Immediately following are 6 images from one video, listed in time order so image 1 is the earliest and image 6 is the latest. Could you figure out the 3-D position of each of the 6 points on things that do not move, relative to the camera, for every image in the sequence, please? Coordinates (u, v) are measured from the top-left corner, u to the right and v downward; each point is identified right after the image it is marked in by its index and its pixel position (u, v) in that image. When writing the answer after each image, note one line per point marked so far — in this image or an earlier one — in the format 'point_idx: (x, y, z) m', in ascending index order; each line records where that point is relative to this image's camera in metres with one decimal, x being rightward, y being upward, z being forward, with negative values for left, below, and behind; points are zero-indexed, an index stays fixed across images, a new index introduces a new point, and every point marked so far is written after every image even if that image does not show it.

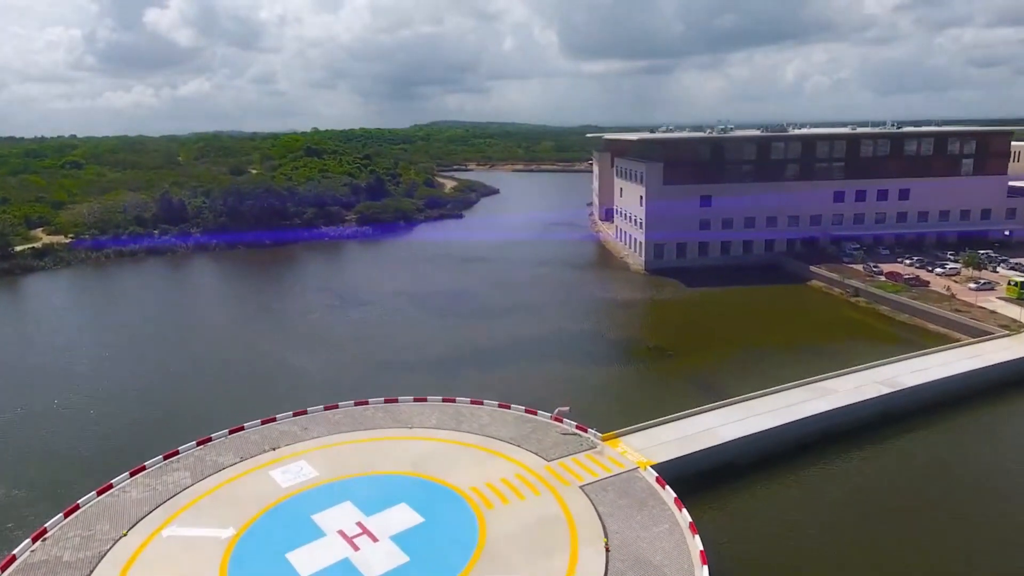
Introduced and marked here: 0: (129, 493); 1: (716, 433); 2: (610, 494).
0: (-9.7, -5.2, +16.6) m
1: (+6.0, -4.3, +19.2) m
2: (+2.4, -5.1, +16.1) m
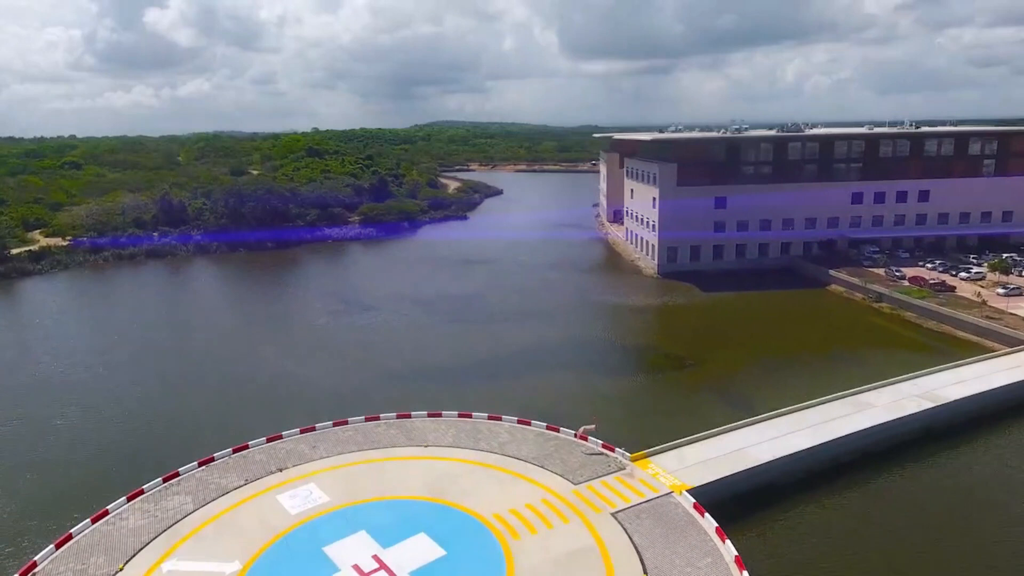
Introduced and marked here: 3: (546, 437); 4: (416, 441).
0: (-9.1, -5.5, +15.4) m
1: (+6.6, -4.6, +18.1) m
2: (+3.0, -5.3, +14.9) m
3: (+1.0, -4.3, +19.0) m
4: (-2.8, -4.4, +19.0) m
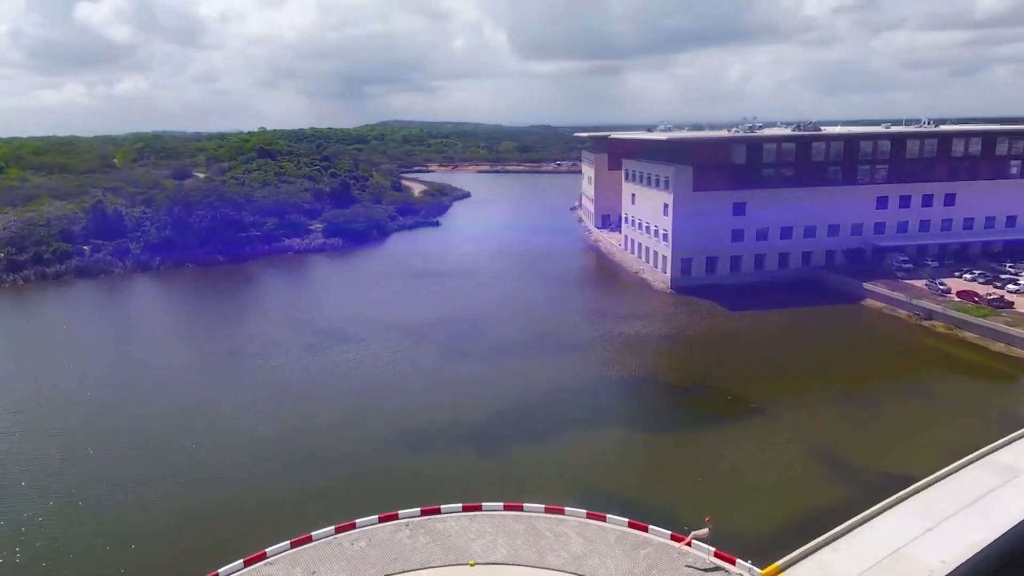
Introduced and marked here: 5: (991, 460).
0: (-7.2, -6.8, +9.7) m
1: (+8.3, -5.6, +13.5) m
2: (+4.9, -6.4, +10.1) m
3: (+2.6, -5.4, +14.0) m
4: (-1.2, -5.6, +13.7) m
5: (+12.8, -4.5, +17.4) m
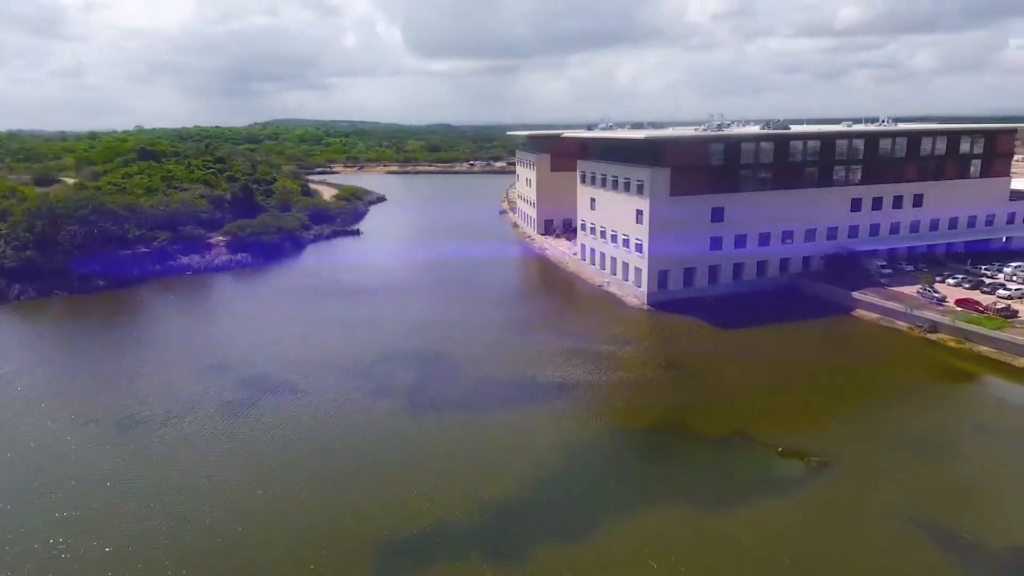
0: (-4.7, -8.1, +3.6) m
1: (+10.0, -6.4, +9.7) m
2: (+7.2, -7.4, +5.8) m
3: (+4.3, -6.5, +9.3) m
4: (+0.6, -6.8, +8.5) m
5: (+13.8, -5.2, +14.2) m
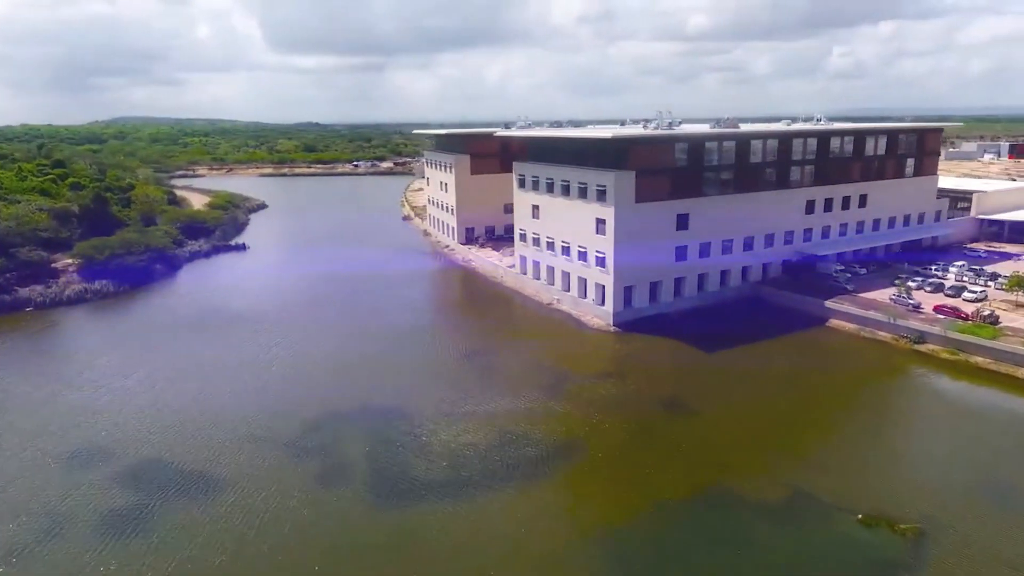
0: (-0.9, -9.5, -1.9) m
1: (+12.3, -7.1, +6.7) m
2: (+10.4, -8.2, +2.4) m
3: (+6.8, -7.4, +5.3) m
4: (+3.3, -7.9, +3.9) m
5: (+15.2, -5.7, +11.9) m
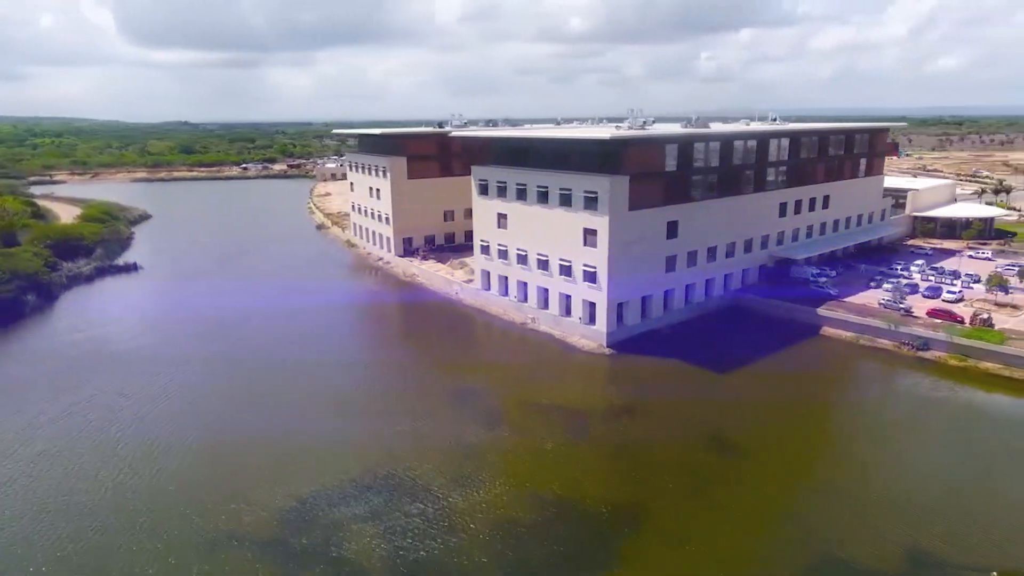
0: (+4.1, -10.3, -5.4) m
1: (+15.7, -7.4, +5.3) m
2: (+14.5, -8.6, +0.7) m
3: (+10.4, -8.0, +3.0) m
4: (+7.3, -8.6, +1.0) m
5: (+17.5, -5.9, +10.9) m
